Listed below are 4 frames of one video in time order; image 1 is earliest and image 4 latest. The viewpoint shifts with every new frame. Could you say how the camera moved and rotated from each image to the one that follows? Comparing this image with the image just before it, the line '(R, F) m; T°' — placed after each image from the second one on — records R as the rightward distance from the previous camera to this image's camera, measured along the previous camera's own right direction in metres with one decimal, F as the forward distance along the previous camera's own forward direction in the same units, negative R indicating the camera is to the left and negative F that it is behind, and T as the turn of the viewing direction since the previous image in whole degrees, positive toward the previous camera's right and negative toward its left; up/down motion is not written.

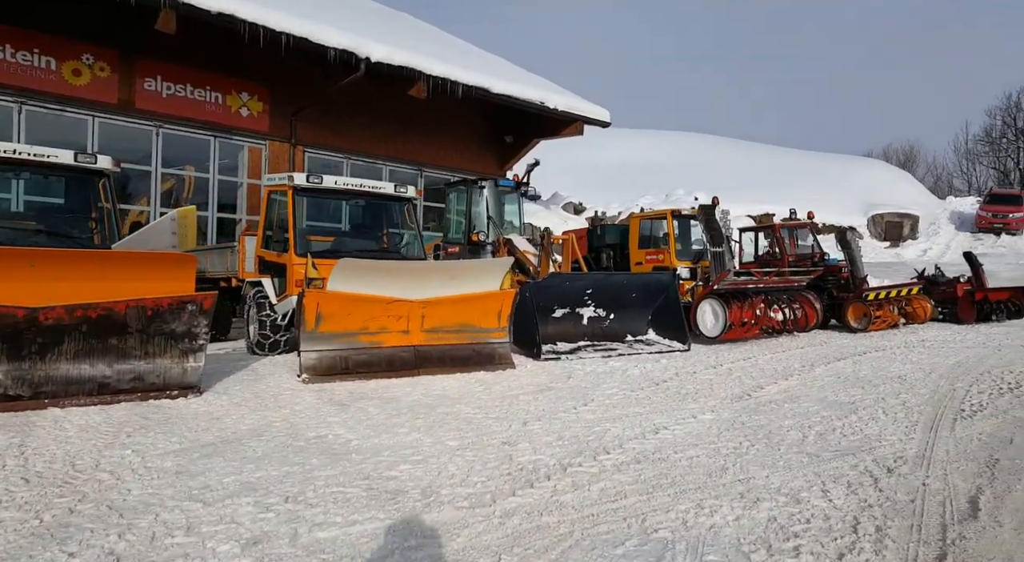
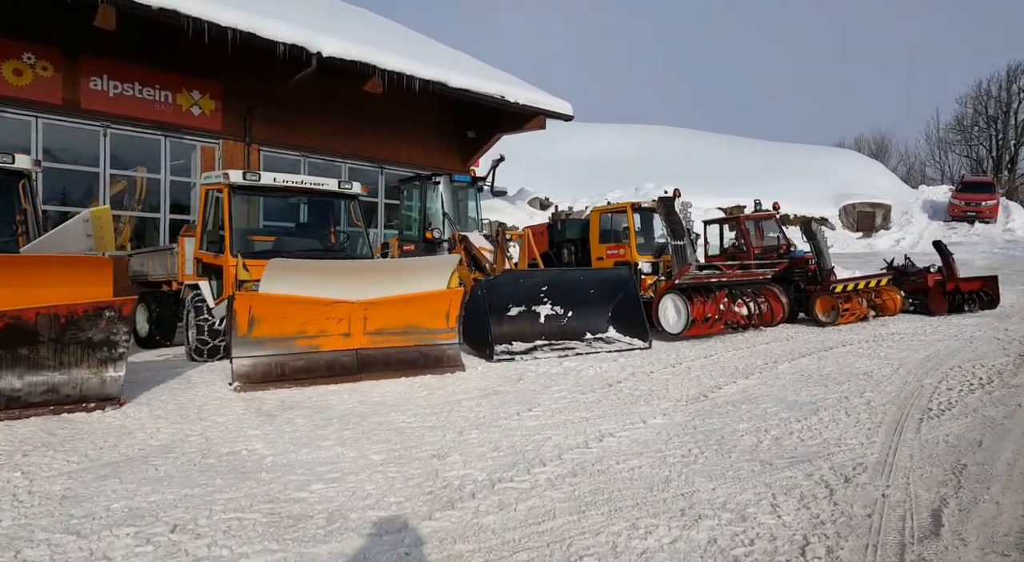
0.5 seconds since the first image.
(+0.3, +0.3) m; +2°
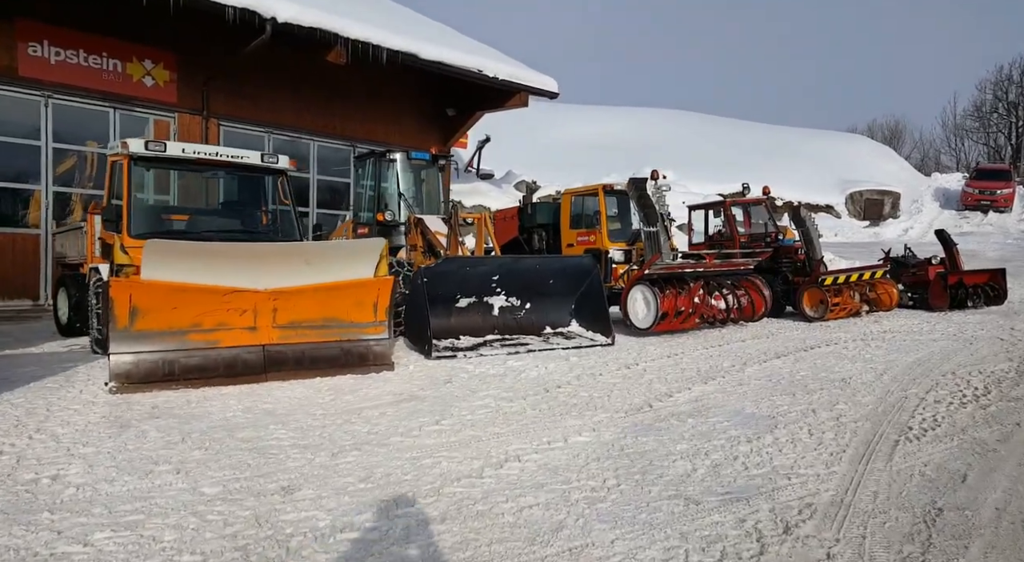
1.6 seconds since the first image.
(+0.6, +0.7) m; -1°
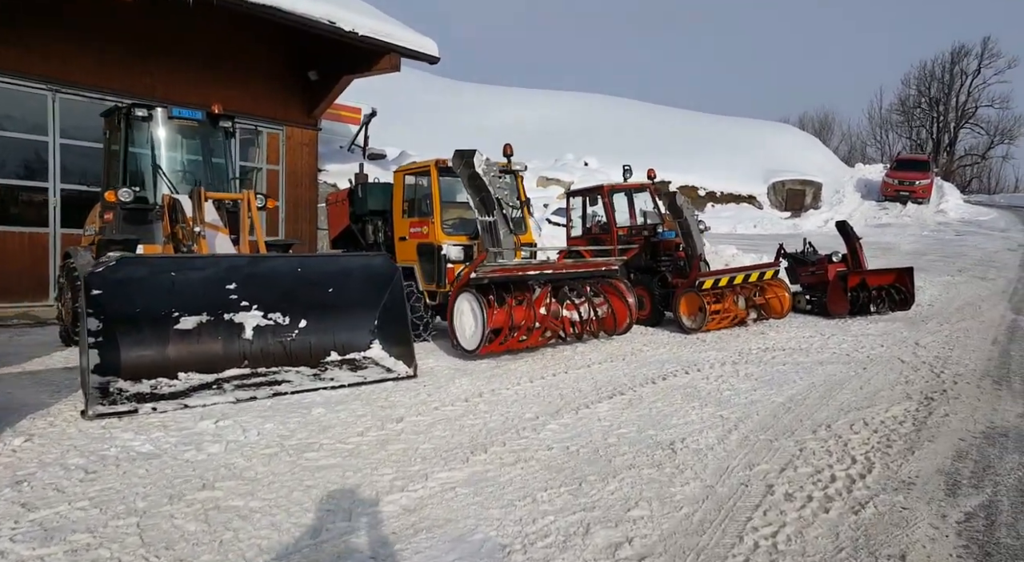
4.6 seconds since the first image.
(+1.5, +1.8) m; +5°
